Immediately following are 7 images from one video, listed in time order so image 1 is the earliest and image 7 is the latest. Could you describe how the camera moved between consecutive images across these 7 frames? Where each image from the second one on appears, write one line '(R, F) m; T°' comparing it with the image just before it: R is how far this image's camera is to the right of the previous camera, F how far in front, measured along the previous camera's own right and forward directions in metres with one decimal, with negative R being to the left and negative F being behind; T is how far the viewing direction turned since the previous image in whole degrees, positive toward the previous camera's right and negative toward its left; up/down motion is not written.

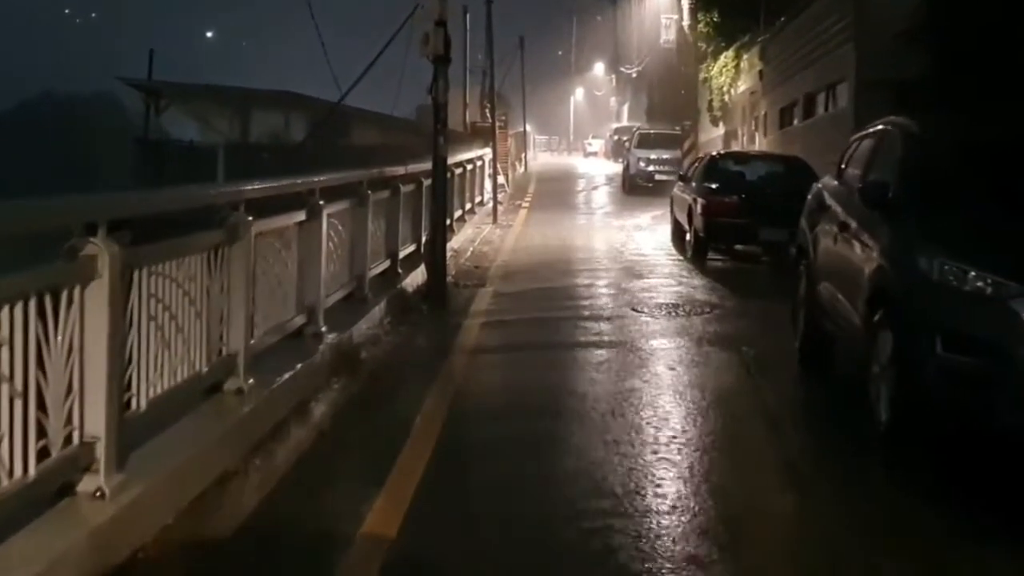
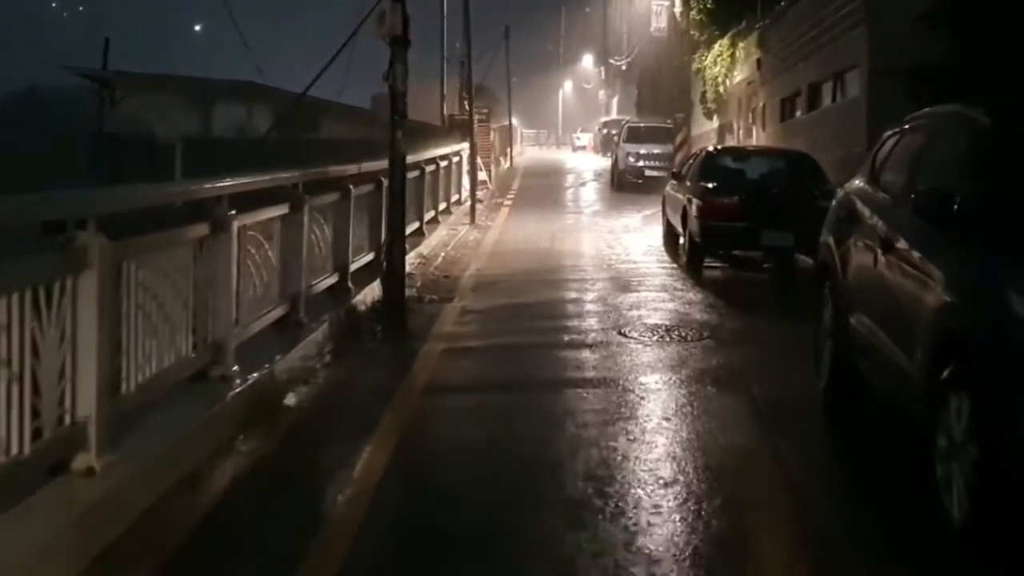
(+0.2, +1.8) m; 0°
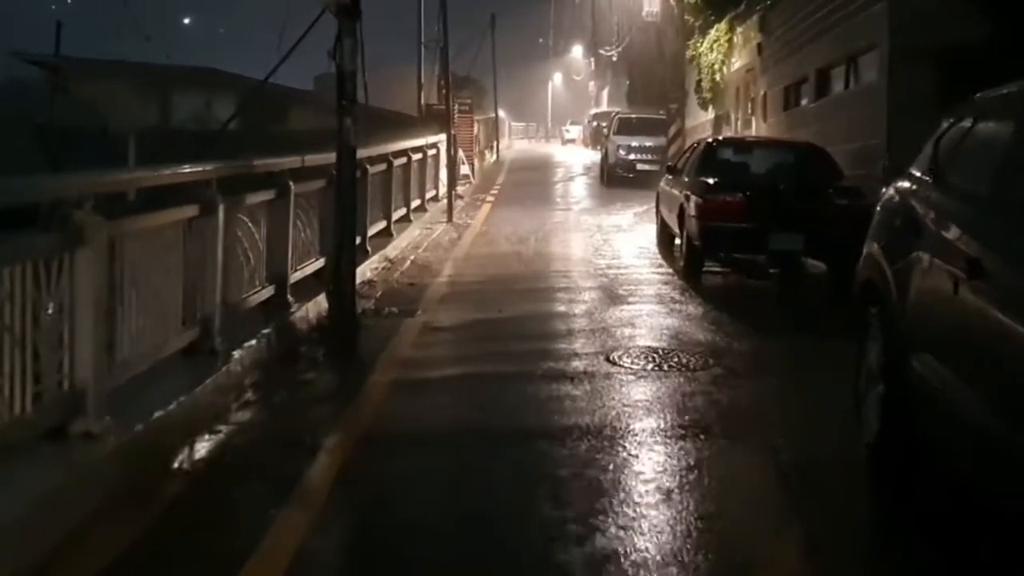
(+0.2, +1.8) m; 0°
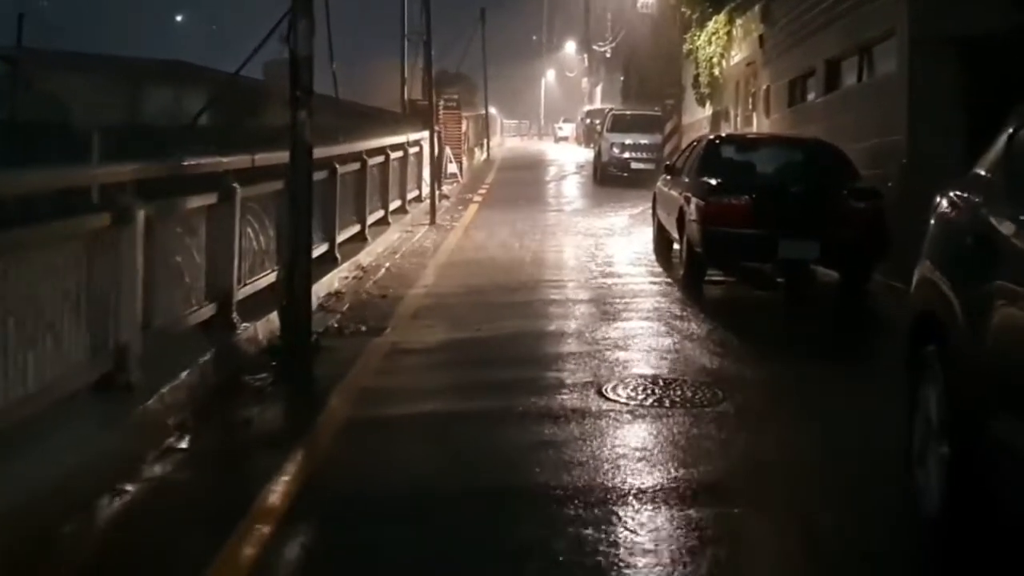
(+0.1, +1.3) m; 0°
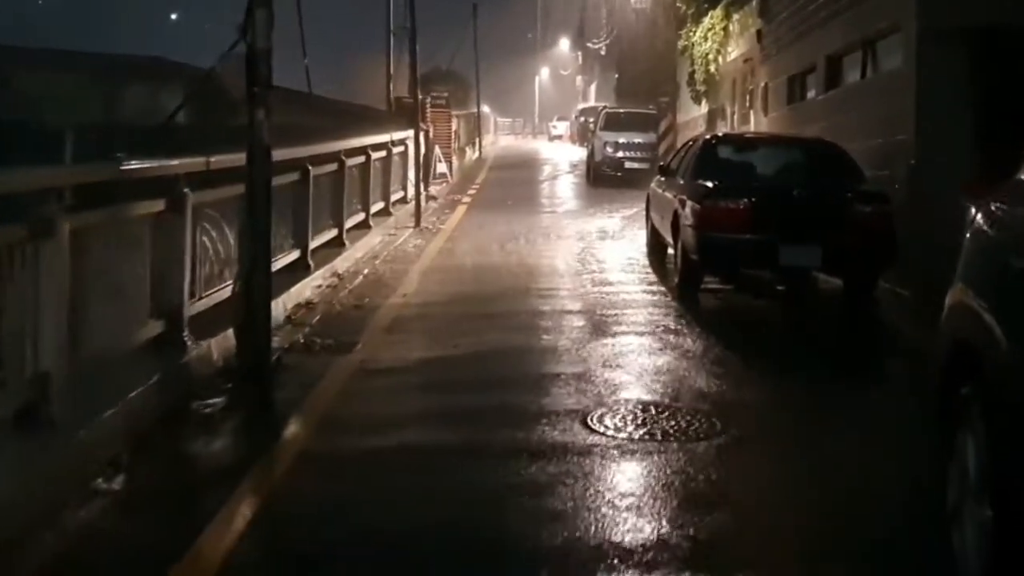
(+0.1, +0.8) m; 0°
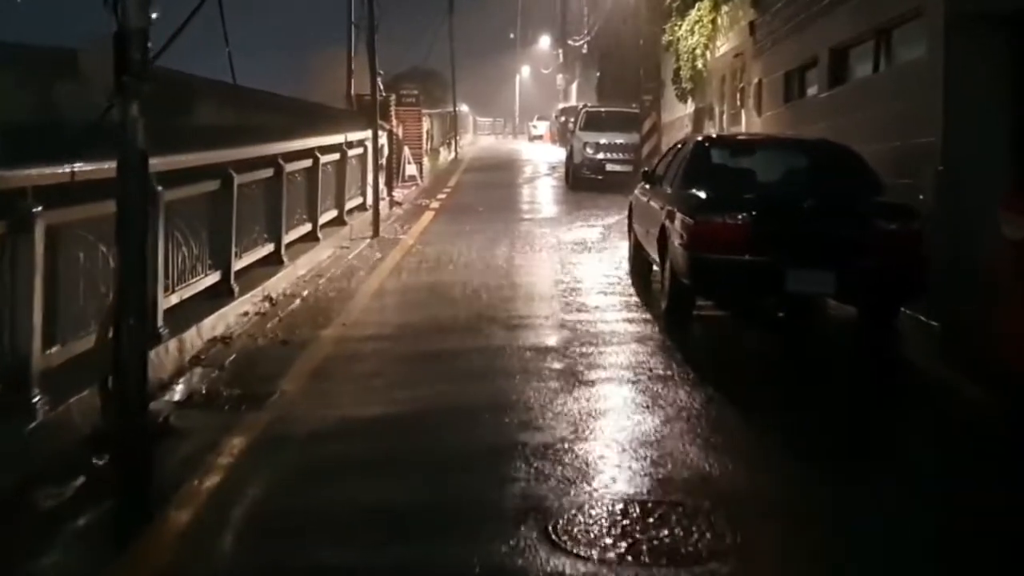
(+0.2, +1.8) m; +1°
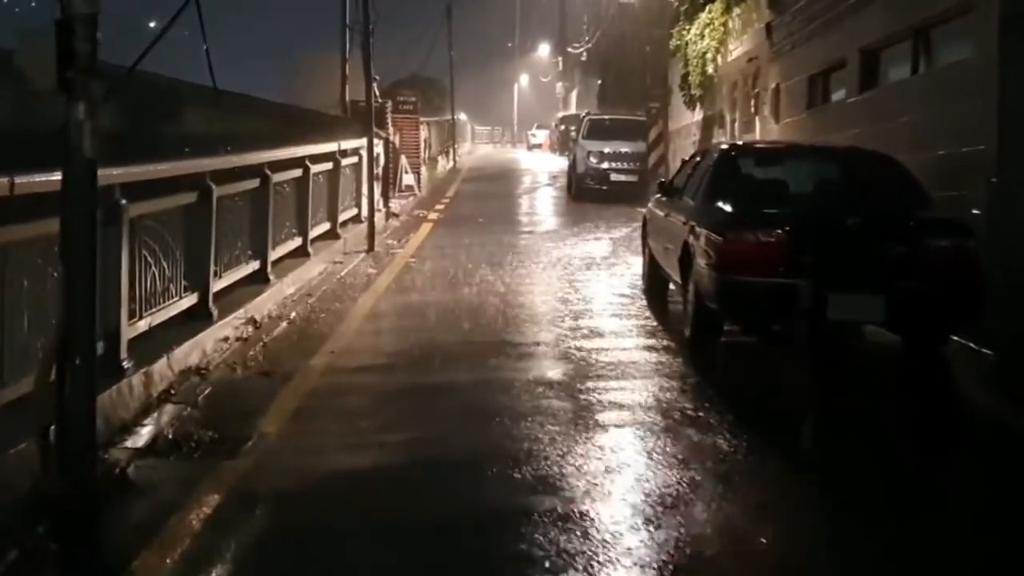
(-0.1, +1.0) m; 0°
